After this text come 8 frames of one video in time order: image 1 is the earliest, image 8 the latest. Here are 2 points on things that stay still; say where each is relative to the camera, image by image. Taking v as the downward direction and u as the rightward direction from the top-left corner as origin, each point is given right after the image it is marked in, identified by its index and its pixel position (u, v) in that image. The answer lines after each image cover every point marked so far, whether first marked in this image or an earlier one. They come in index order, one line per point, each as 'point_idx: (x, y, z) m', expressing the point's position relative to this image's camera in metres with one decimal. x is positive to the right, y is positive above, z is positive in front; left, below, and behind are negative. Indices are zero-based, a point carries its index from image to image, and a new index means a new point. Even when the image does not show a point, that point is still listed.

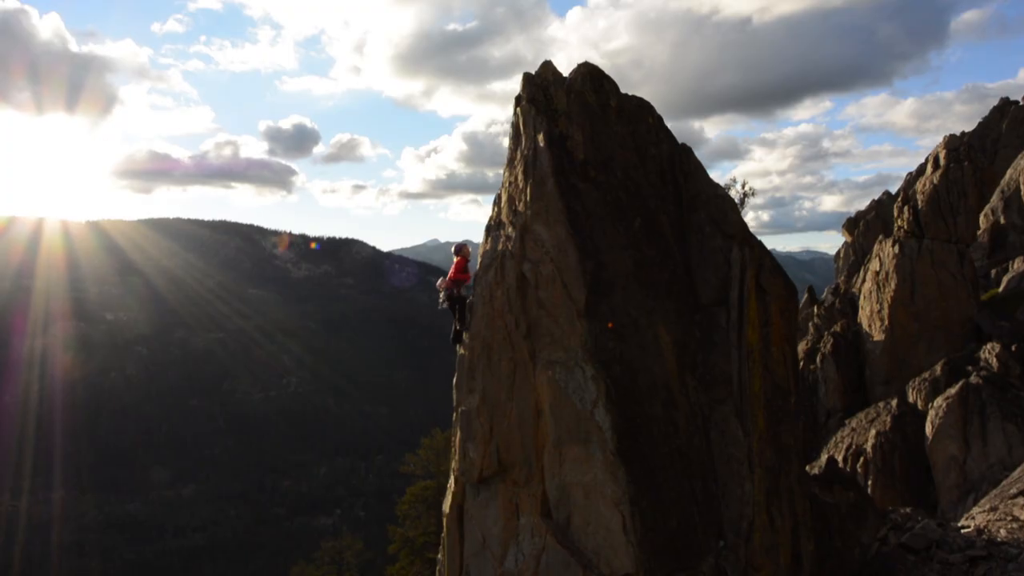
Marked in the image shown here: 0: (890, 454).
0: (+9.7, -4.3, +18.9) m
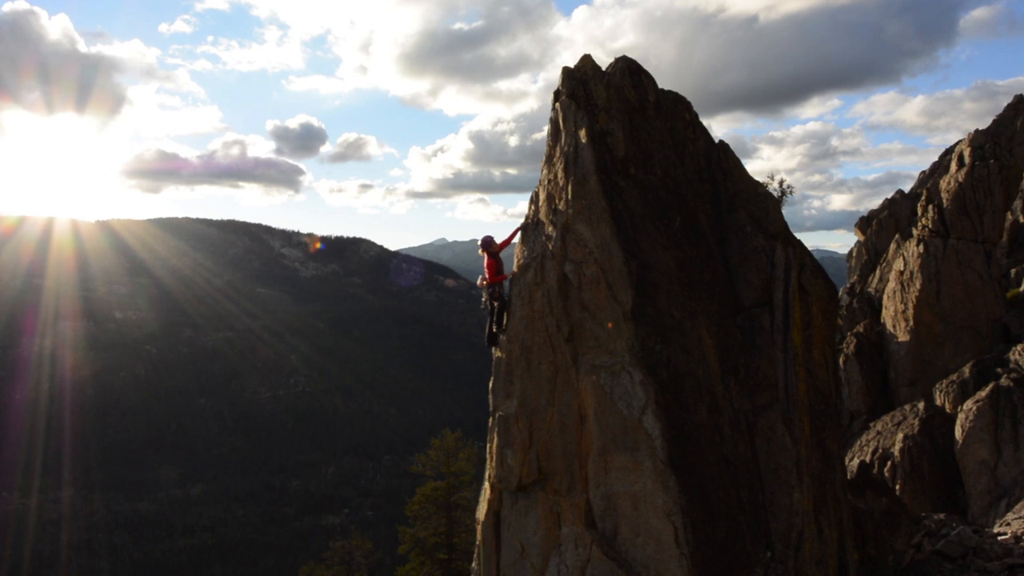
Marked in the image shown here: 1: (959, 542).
0: (+10.2, -4.2, +18.6) m
1: (+7.6, -4.3, +12.6) m
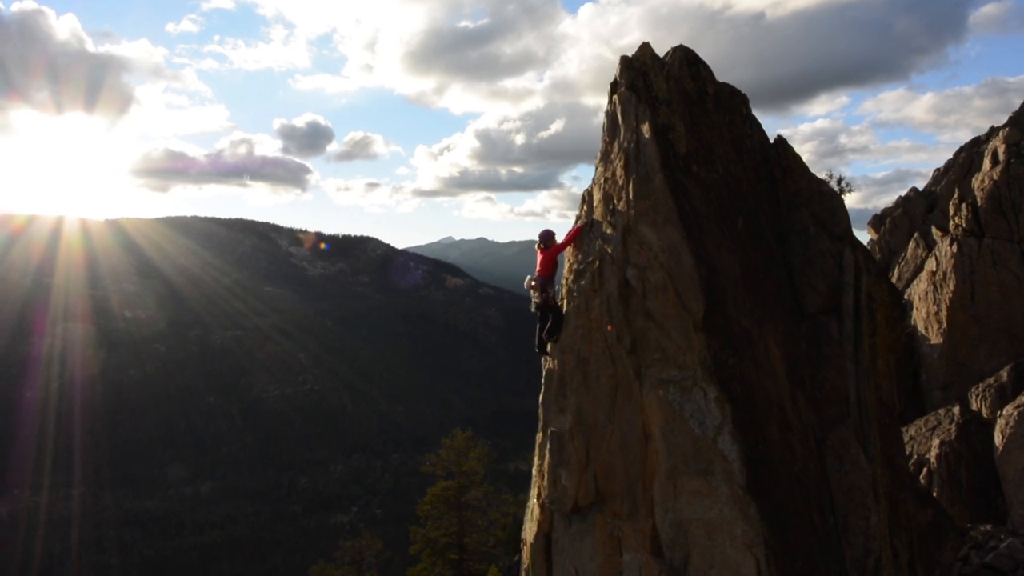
0: (+10.7, -4.3, +18.0) m
1: (+8.1, -4.3, +12.0) m
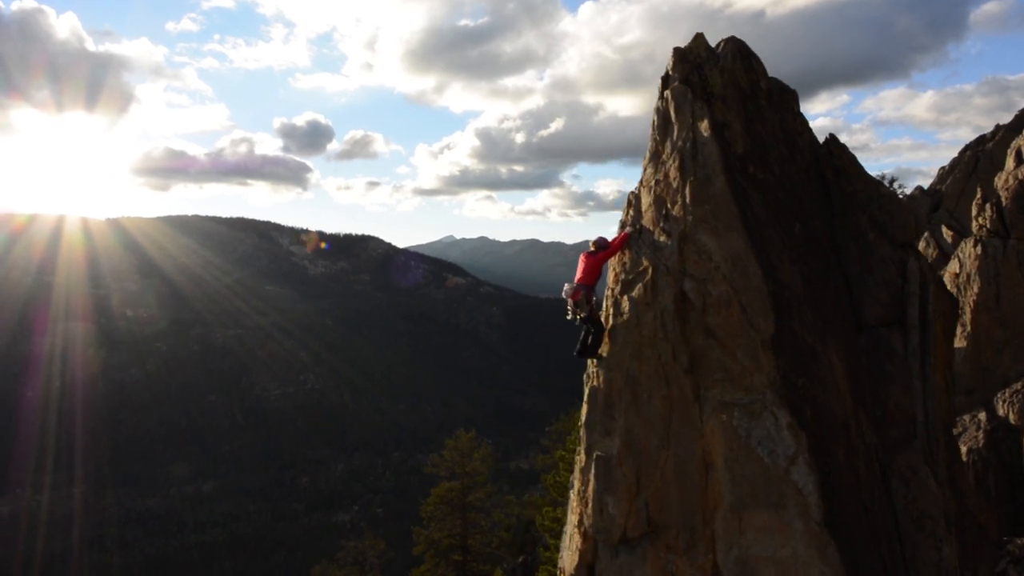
0: (+11.1, -4.3, +17.5) m
1: (+8.4, -4.4, +11.5) m
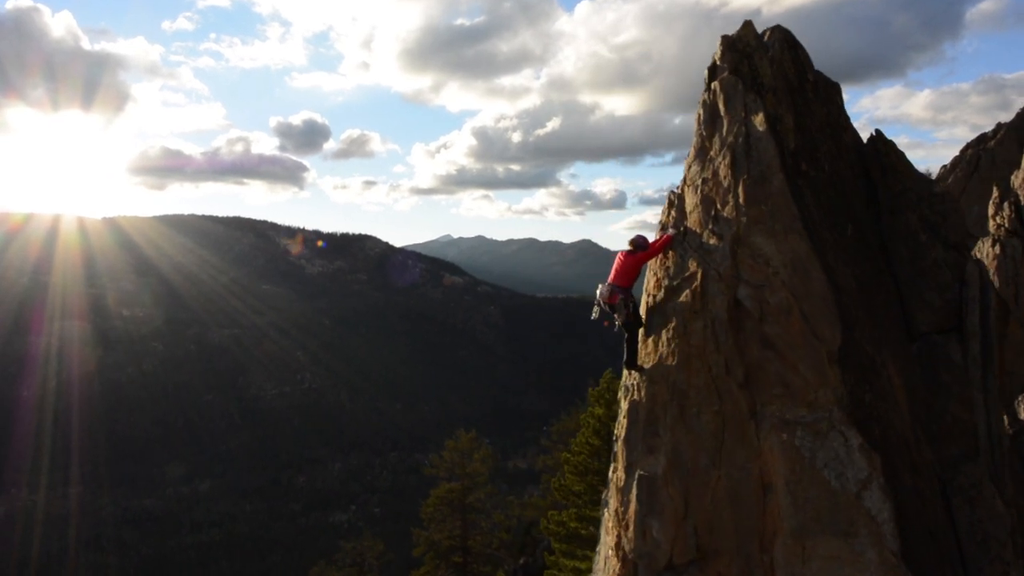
0: (+11.3, -4.4, +17.1) m
1: (+8.7, -4.4, +11.1) m
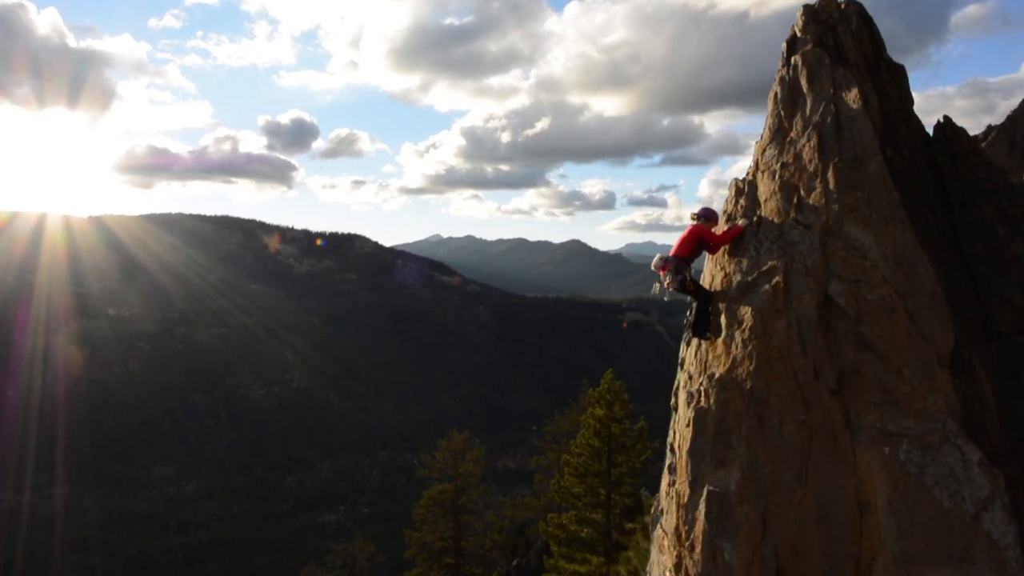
0: (+11.5, -4.4, +16.8) m
1: (+8.9, -4.4, +10.7) m
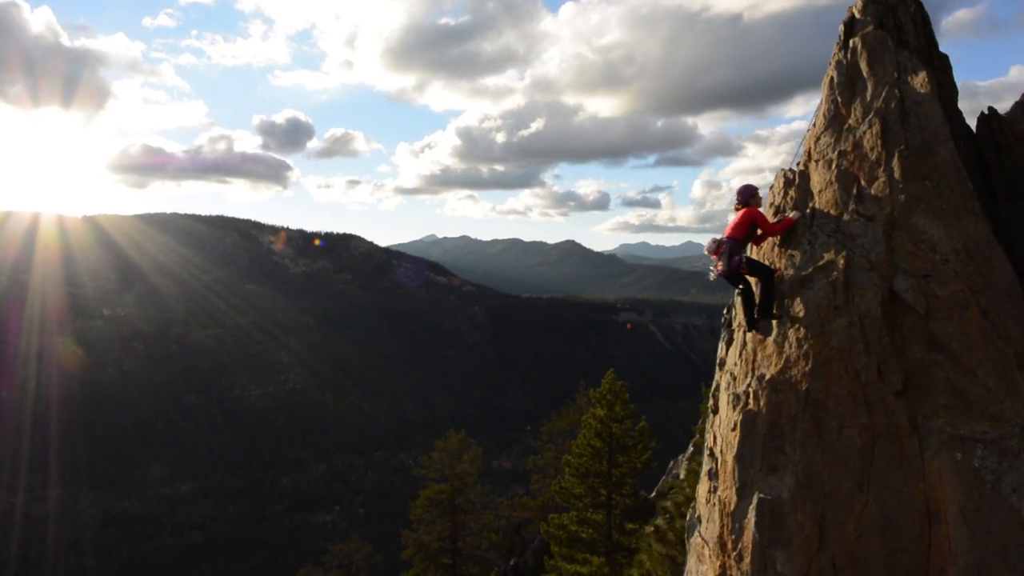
0: (+11.7, -4.3, +16.5) m
1: (+9.2, -4.4, +10.4) m
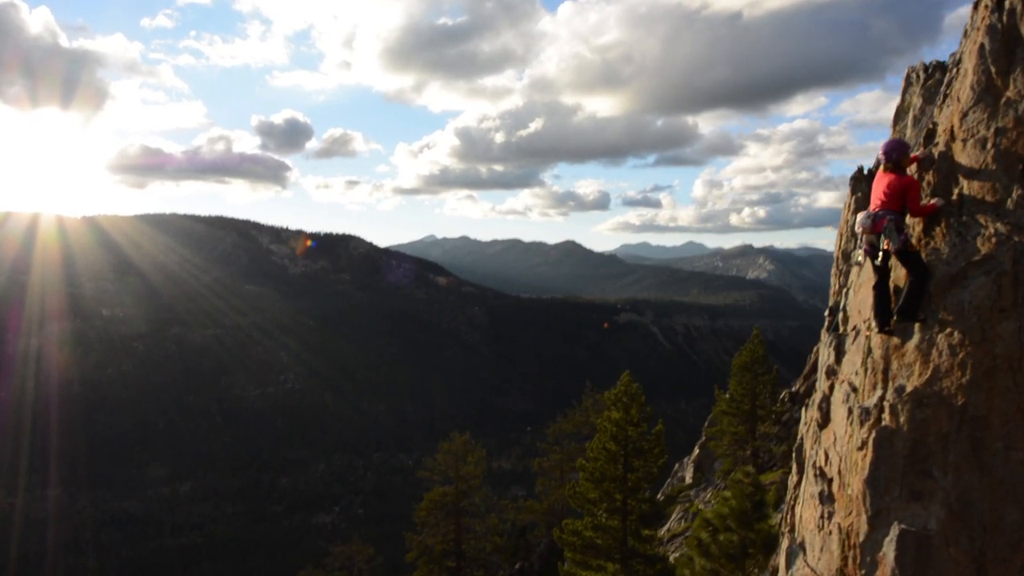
0: (+12.2, -4.3, +15.9) m
1: (+9.7, -4.4, +9.9) m
